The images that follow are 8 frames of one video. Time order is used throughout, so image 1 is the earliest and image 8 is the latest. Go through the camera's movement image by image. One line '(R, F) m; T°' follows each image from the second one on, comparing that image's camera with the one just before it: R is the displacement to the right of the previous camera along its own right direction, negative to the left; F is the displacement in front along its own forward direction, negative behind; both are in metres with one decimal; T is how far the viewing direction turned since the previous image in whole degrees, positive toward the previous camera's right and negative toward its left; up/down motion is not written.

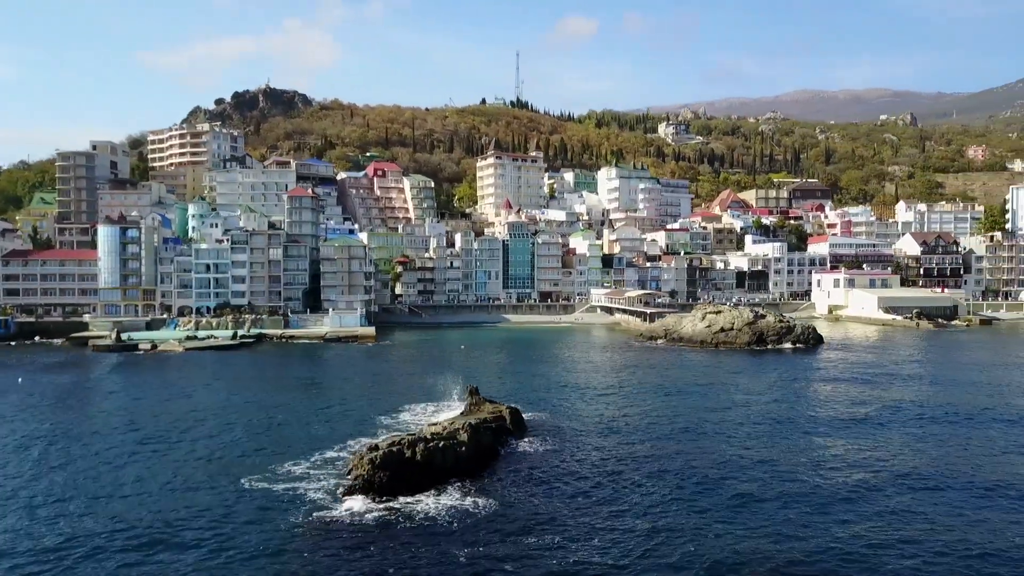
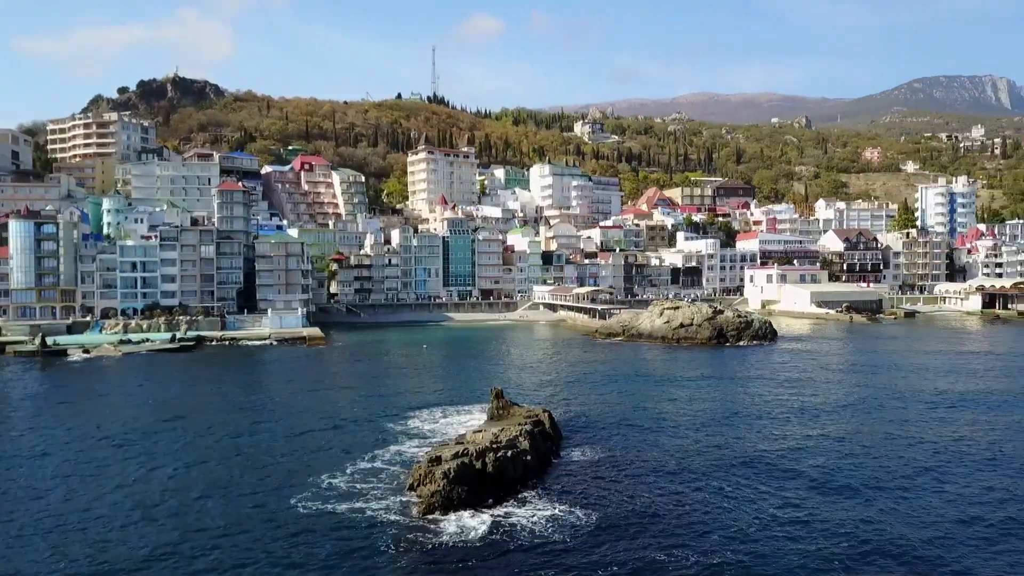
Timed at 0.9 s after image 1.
(-4.9, +2.2) m; +7°
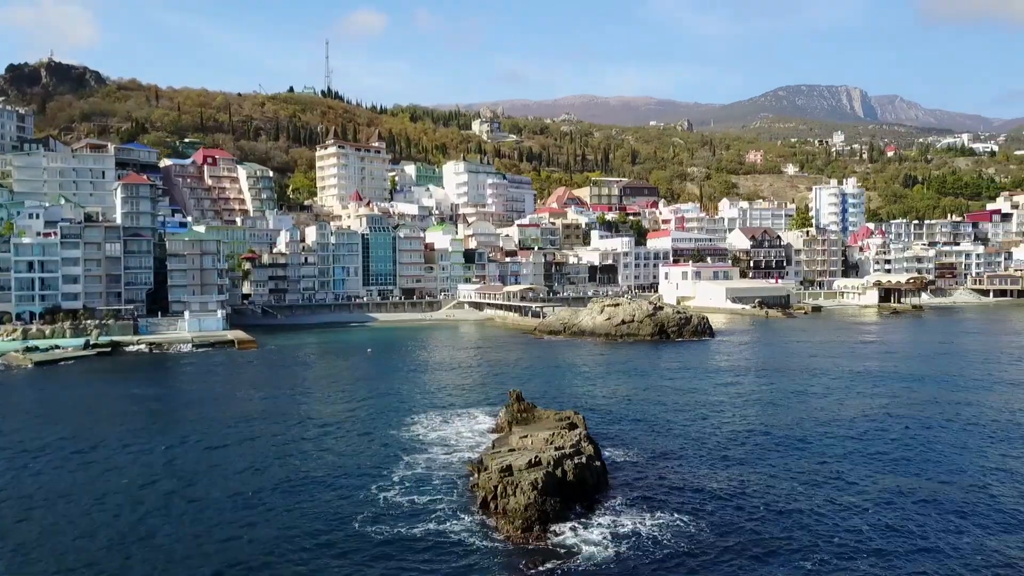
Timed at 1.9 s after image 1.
(-5.2, +1.9) m; +8°
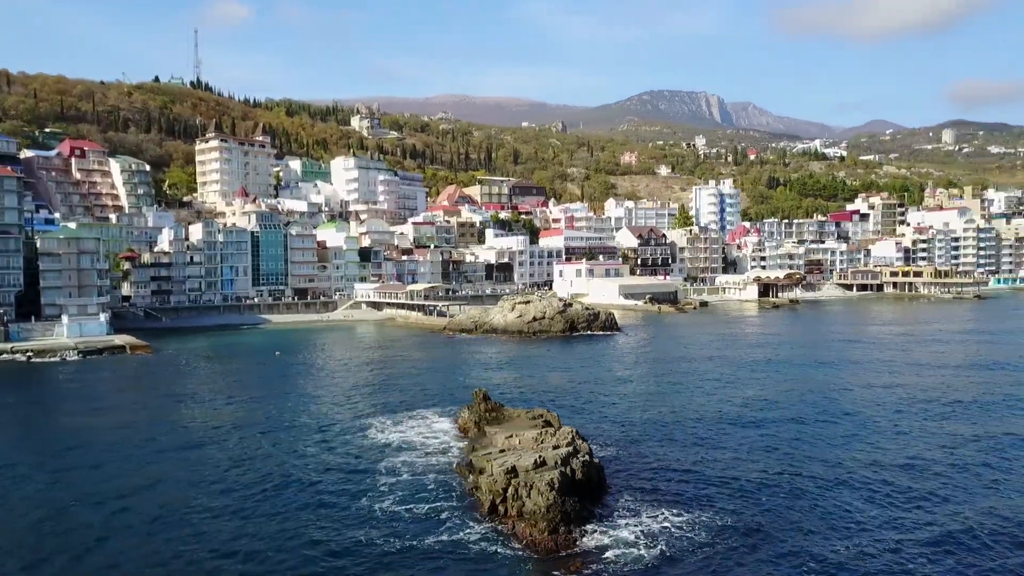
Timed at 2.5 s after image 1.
(-3.4, +0.9) m; +9°
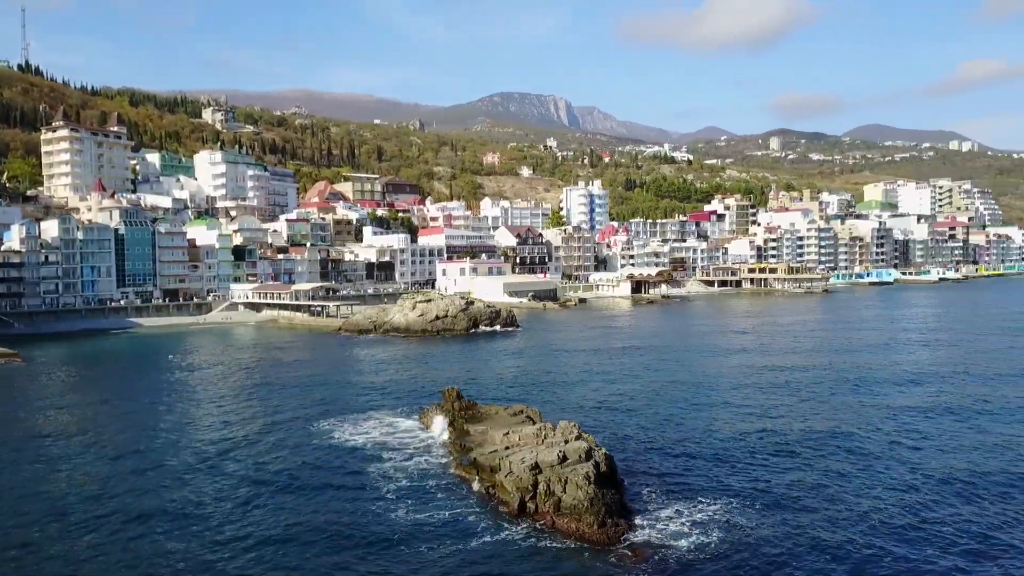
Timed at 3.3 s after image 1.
(-4.4, +0.7) m; +10°
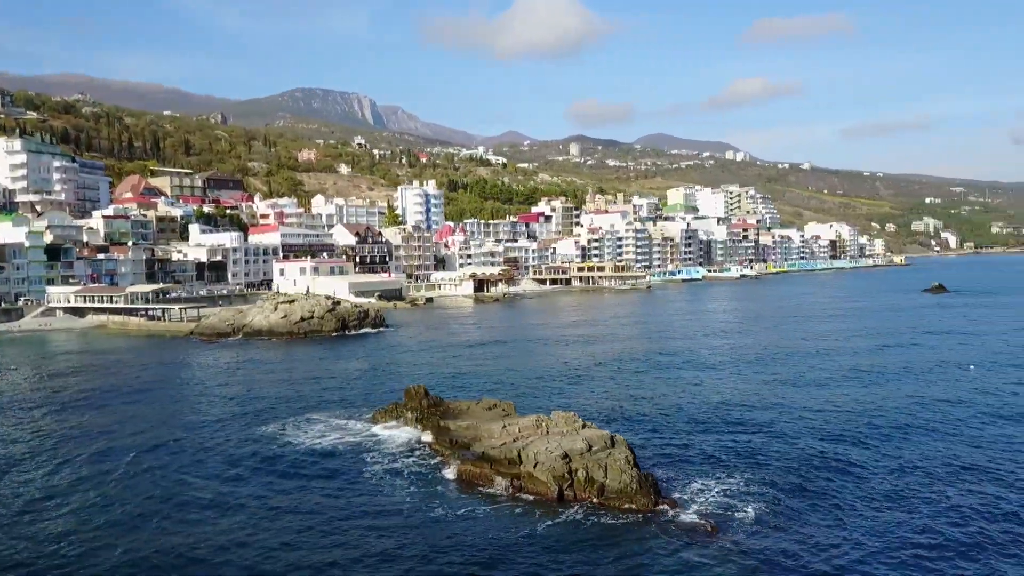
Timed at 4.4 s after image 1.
(-5.8, +0.6) m; +14°
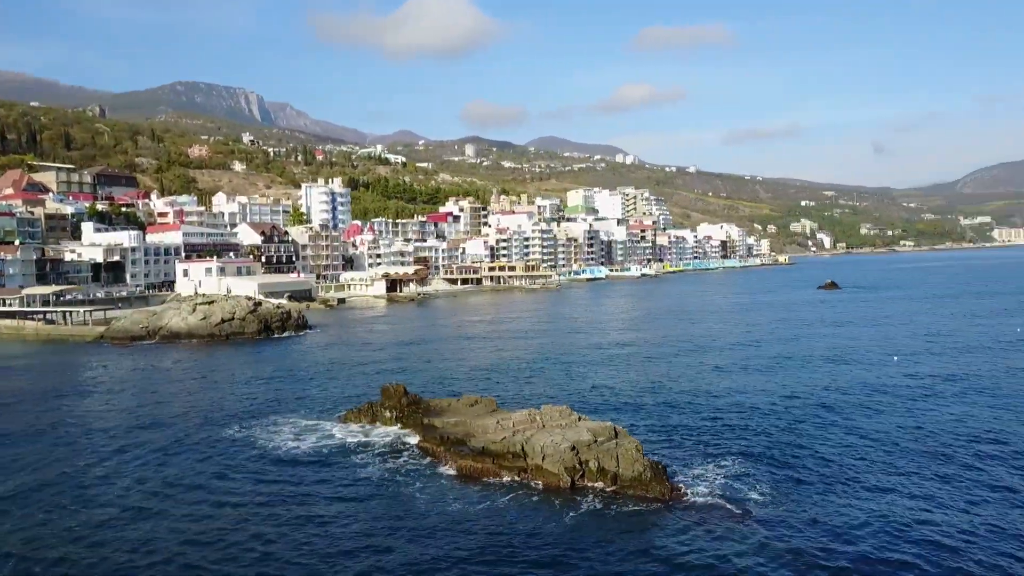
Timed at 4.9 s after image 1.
(-3.0, 0.0) m; +8°
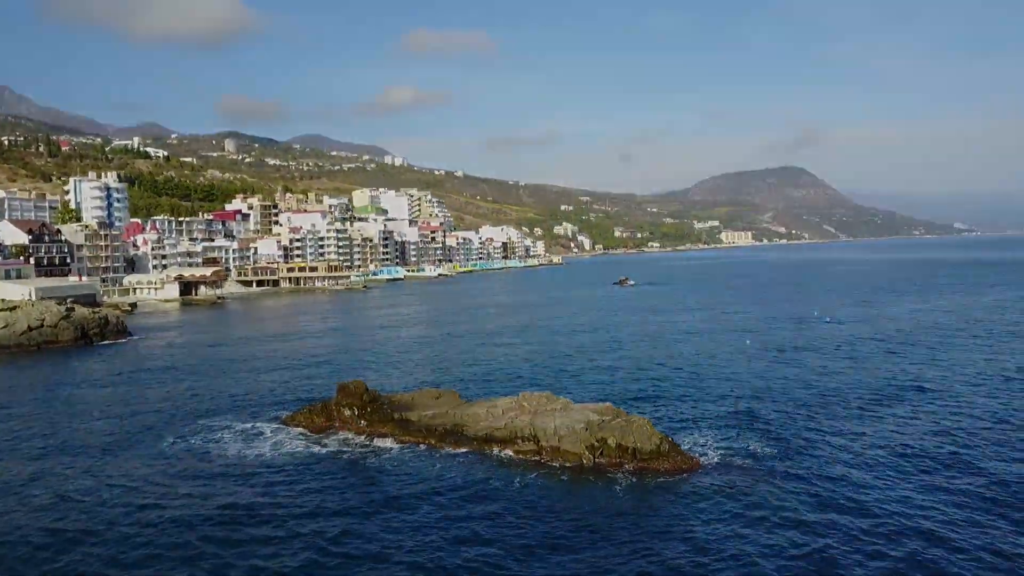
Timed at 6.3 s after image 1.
(-6.8, +0.3) m; +16°
